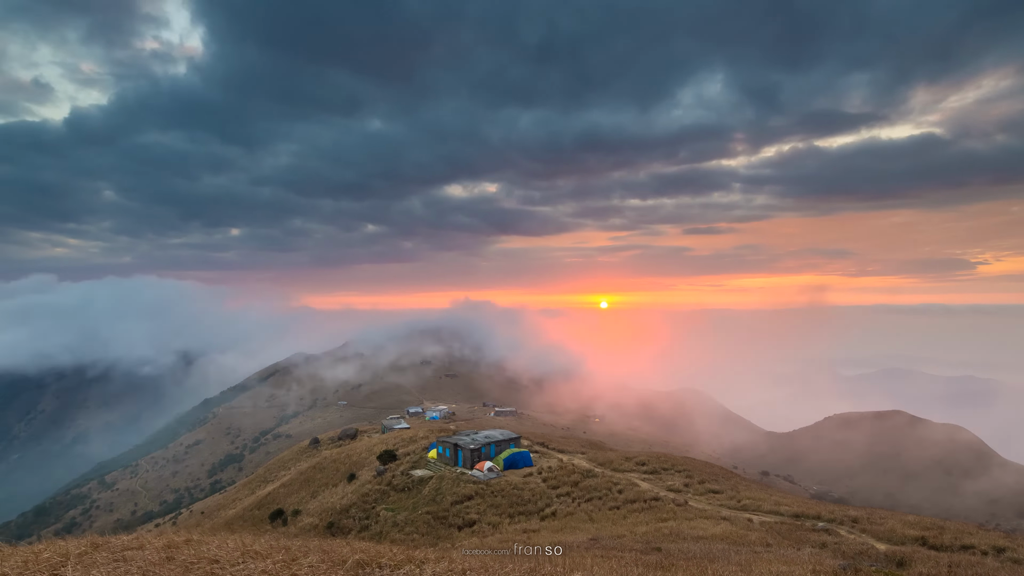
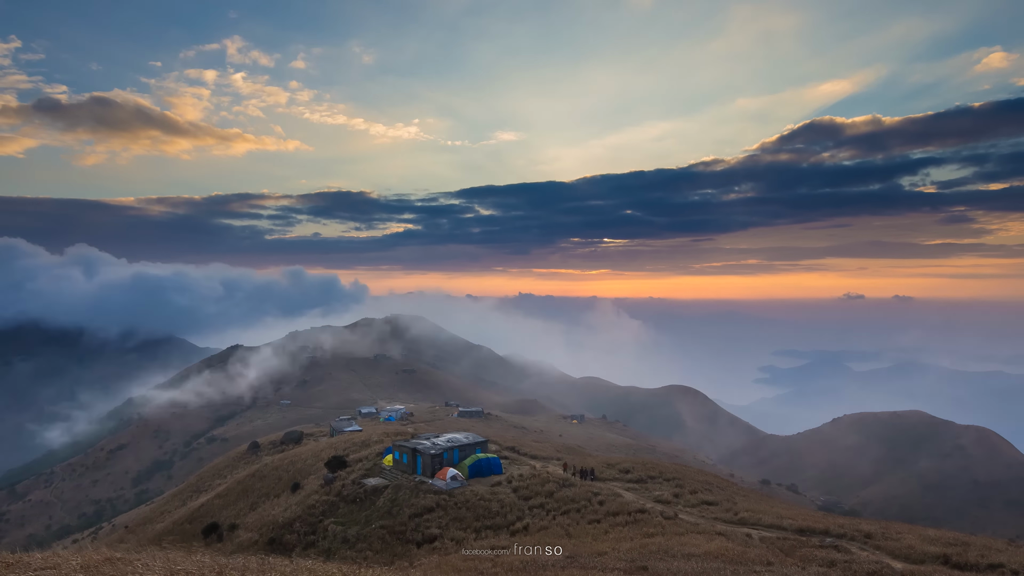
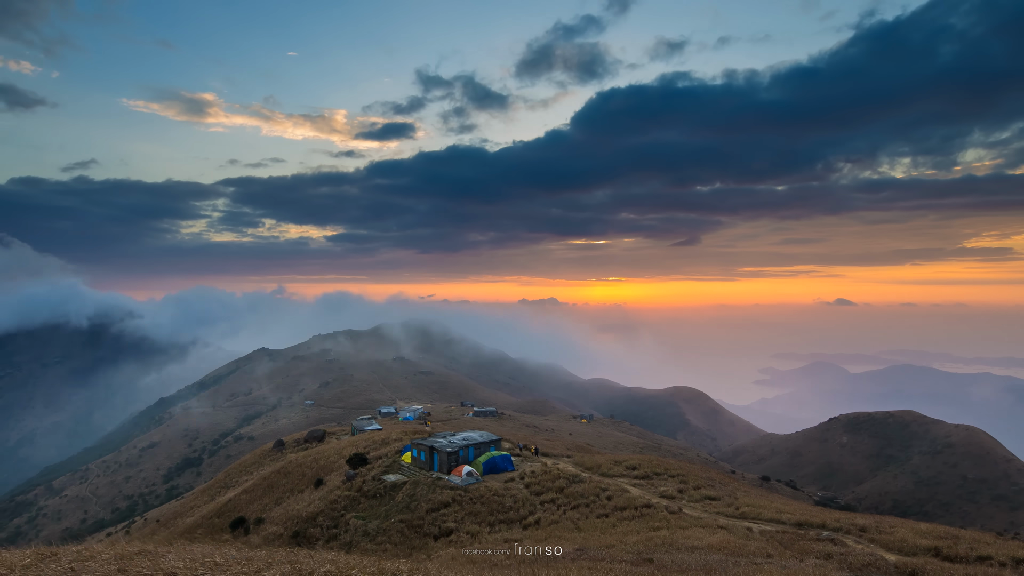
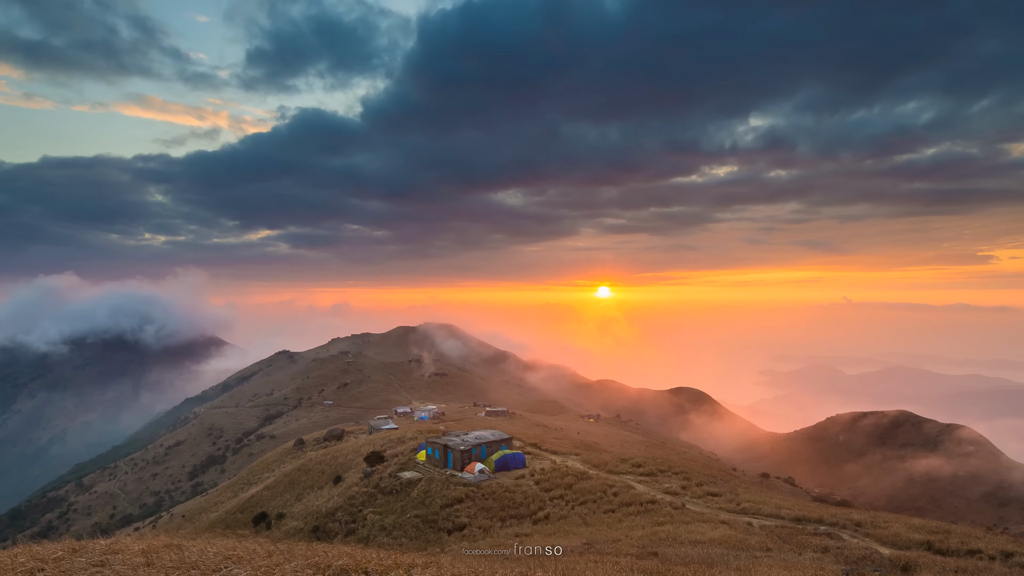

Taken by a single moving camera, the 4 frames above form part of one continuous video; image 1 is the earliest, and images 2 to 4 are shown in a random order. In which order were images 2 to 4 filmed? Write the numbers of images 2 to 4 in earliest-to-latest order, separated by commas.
4, 3, 2
